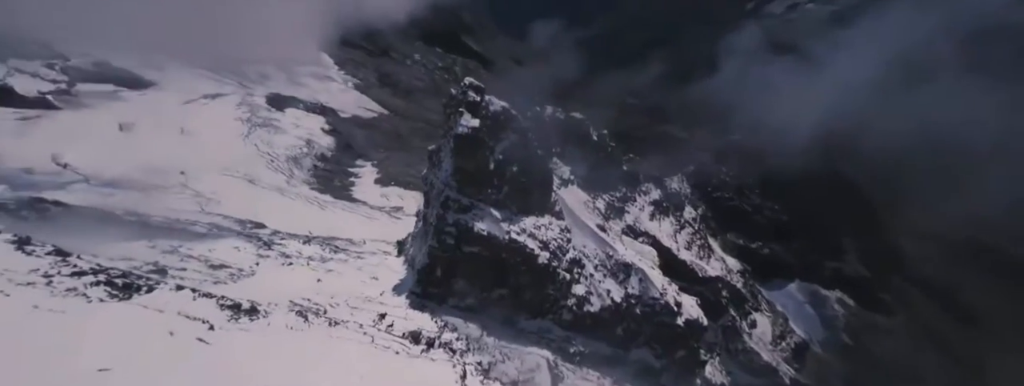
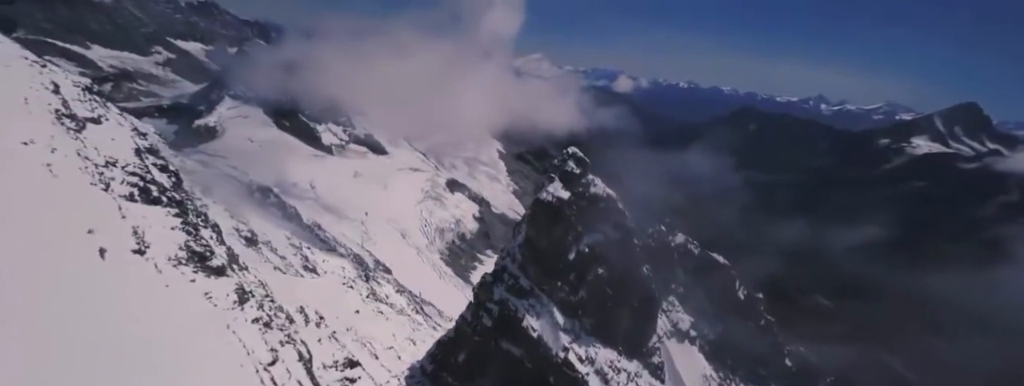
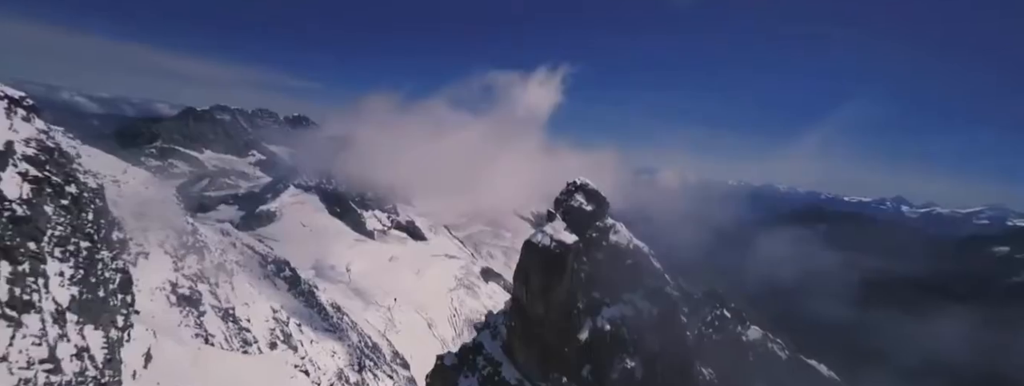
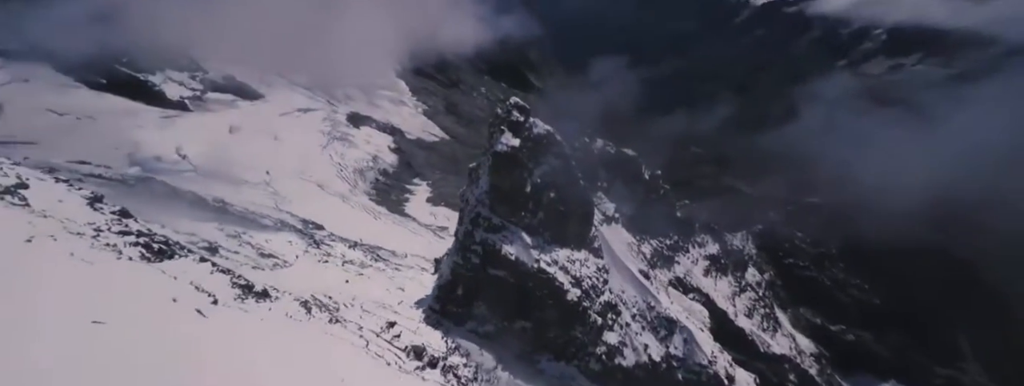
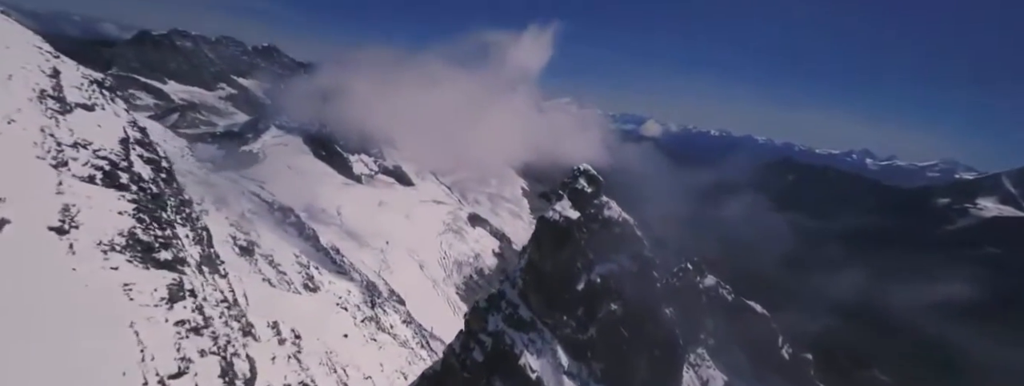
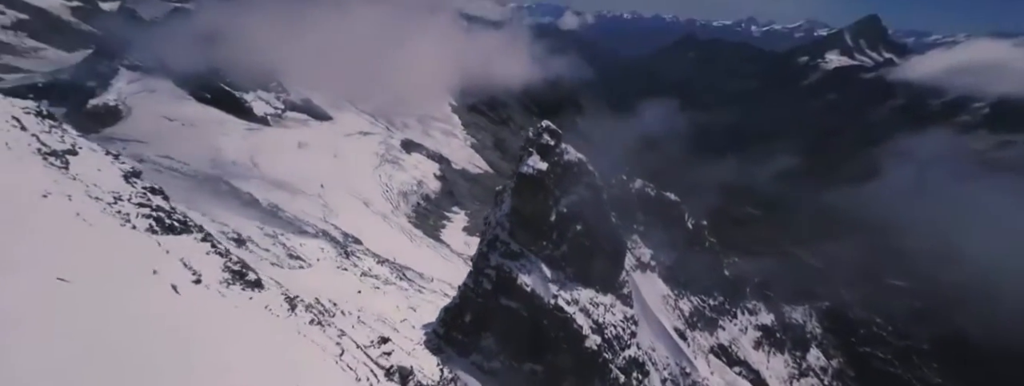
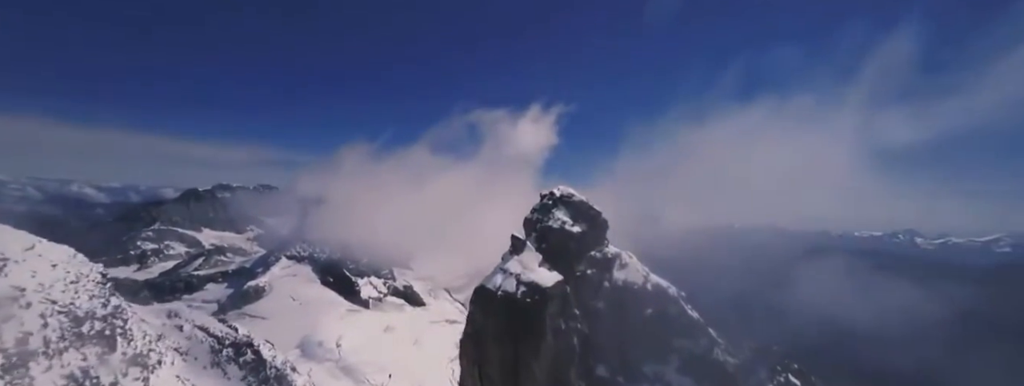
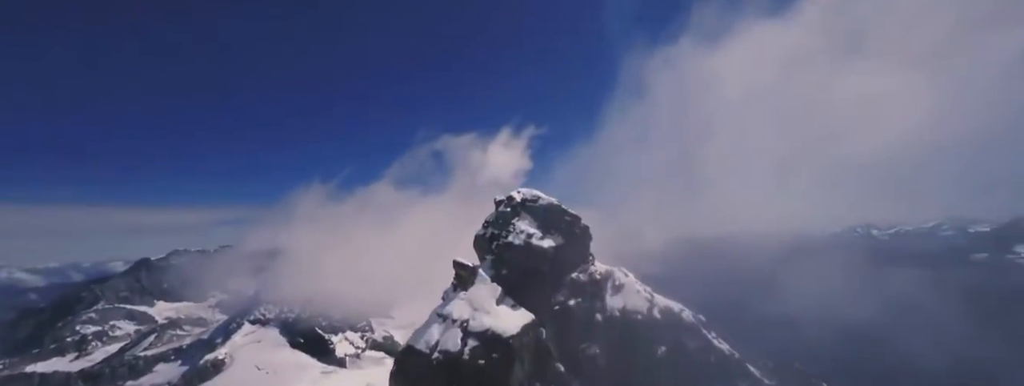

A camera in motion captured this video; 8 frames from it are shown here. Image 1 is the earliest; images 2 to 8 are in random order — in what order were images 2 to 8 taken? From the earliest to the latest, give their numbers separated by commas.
4, 6, 2, 5, 3, 7, 8
